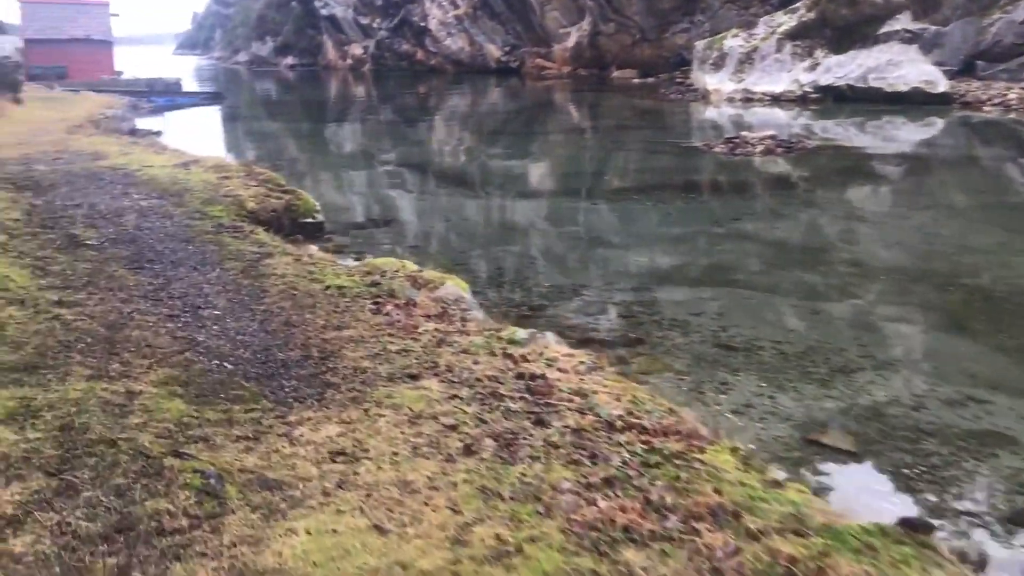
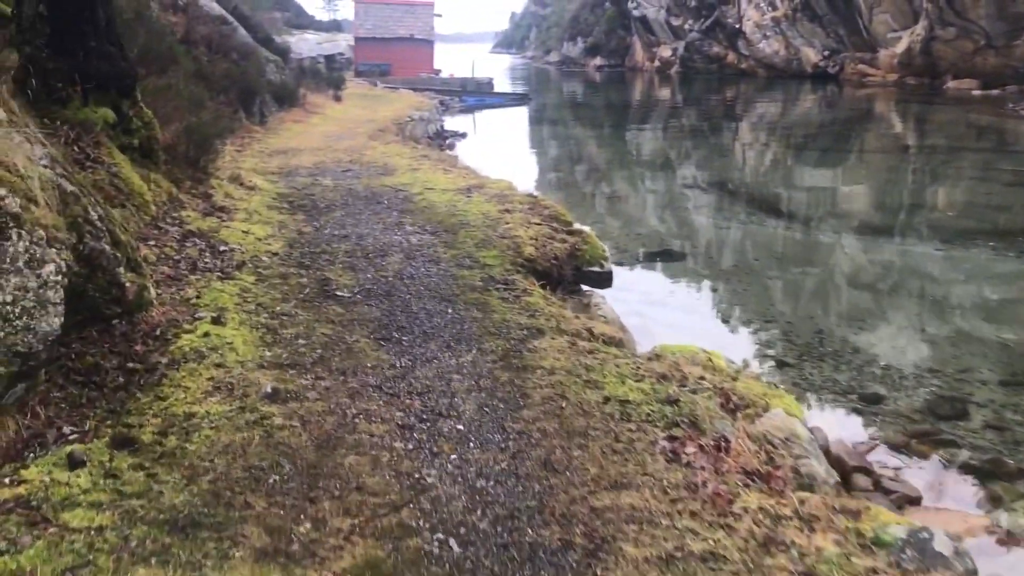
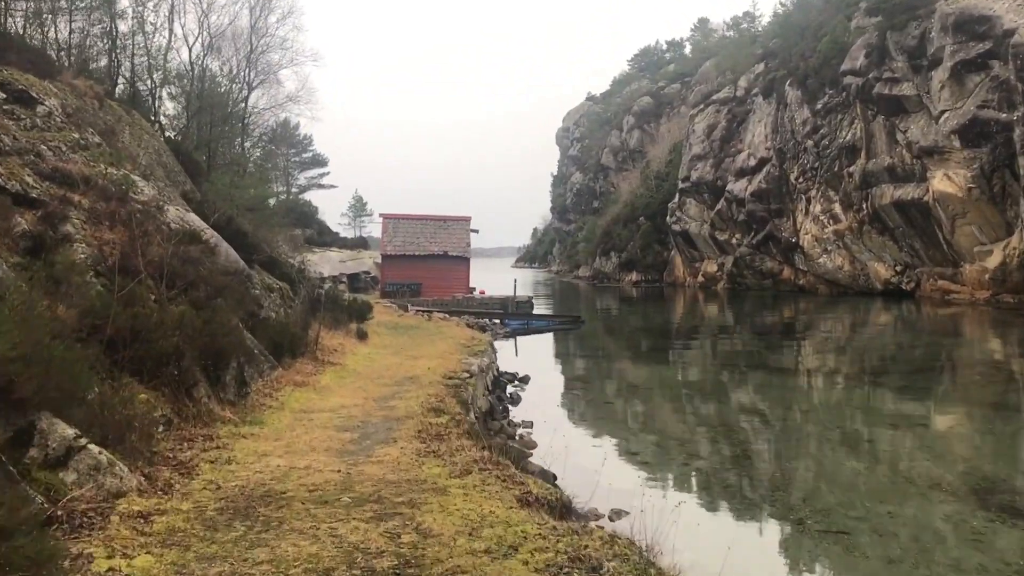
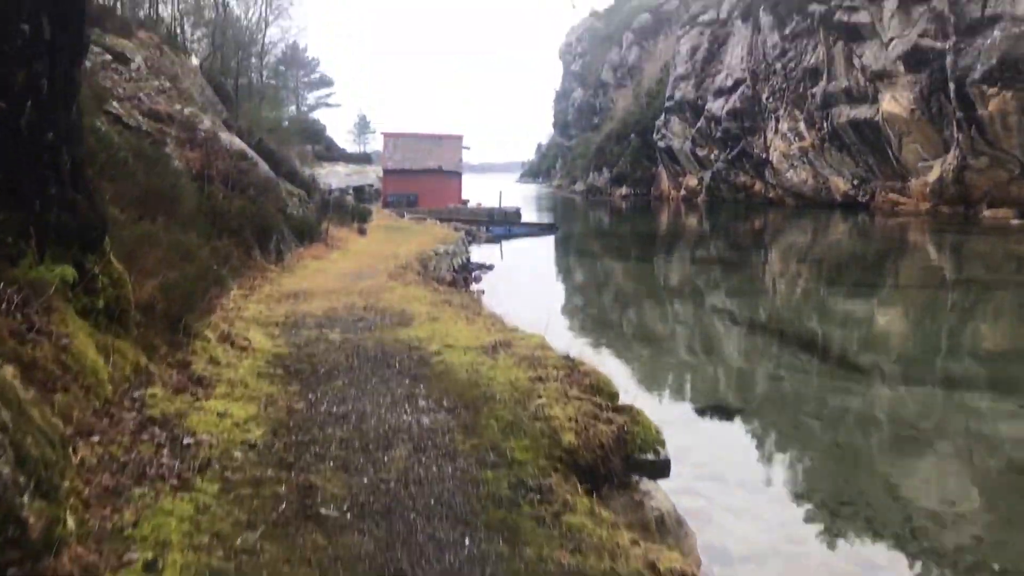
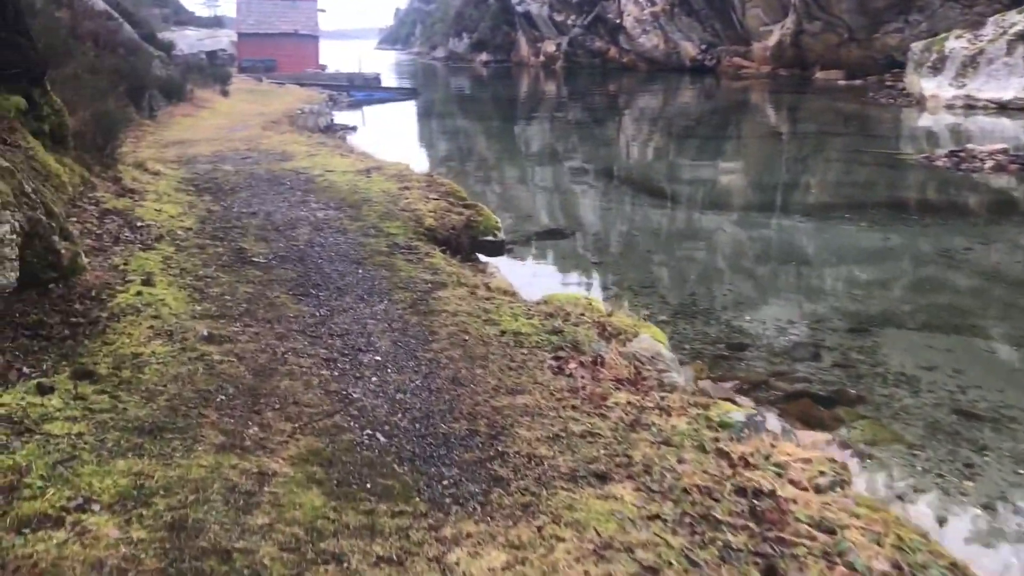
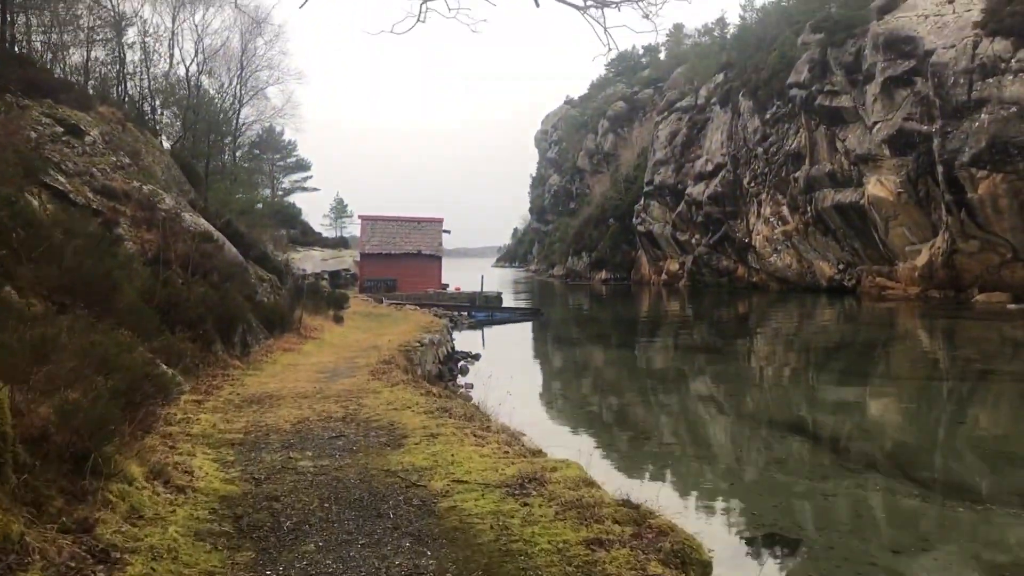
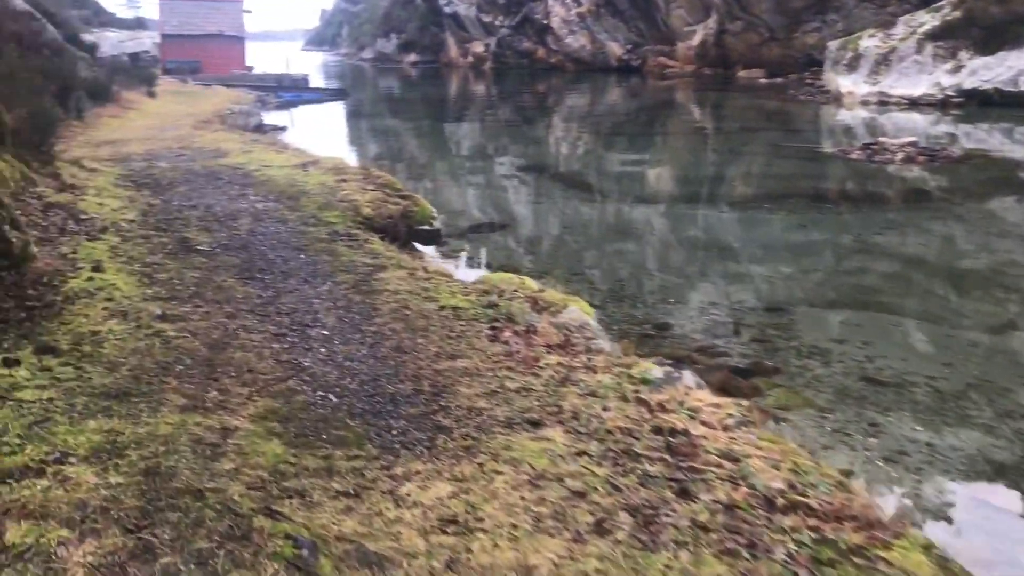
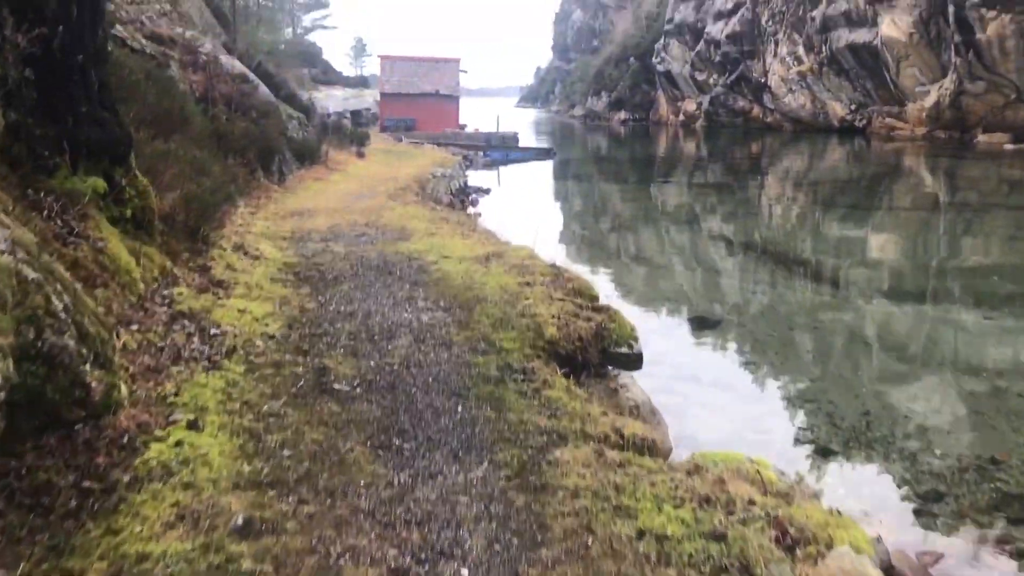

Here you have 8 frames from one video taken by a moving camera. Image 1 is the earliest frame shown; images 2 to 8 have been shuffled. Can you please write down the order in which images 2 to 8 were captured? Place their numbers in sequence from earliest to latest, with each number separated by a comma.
7, 5, 2, 8, 4, 6, 3
